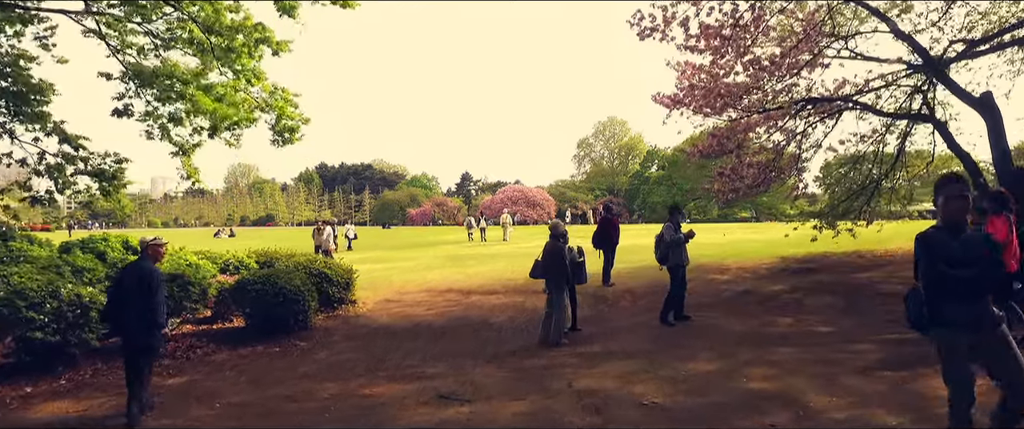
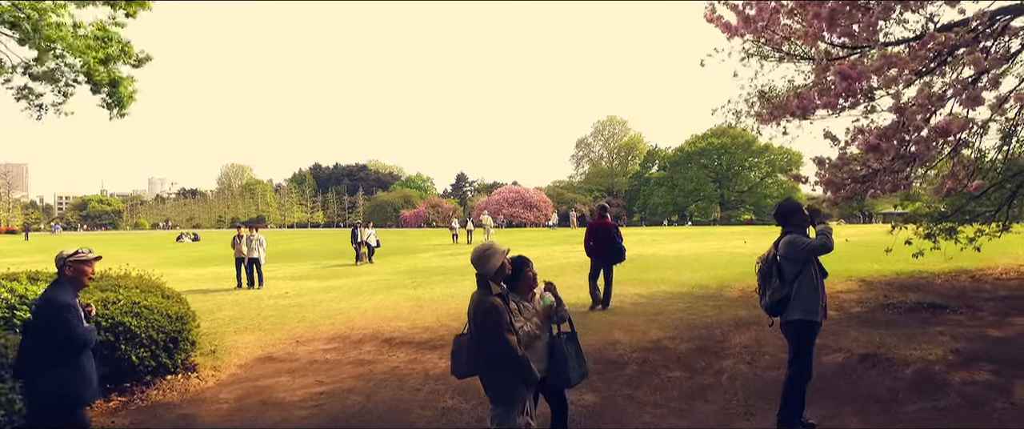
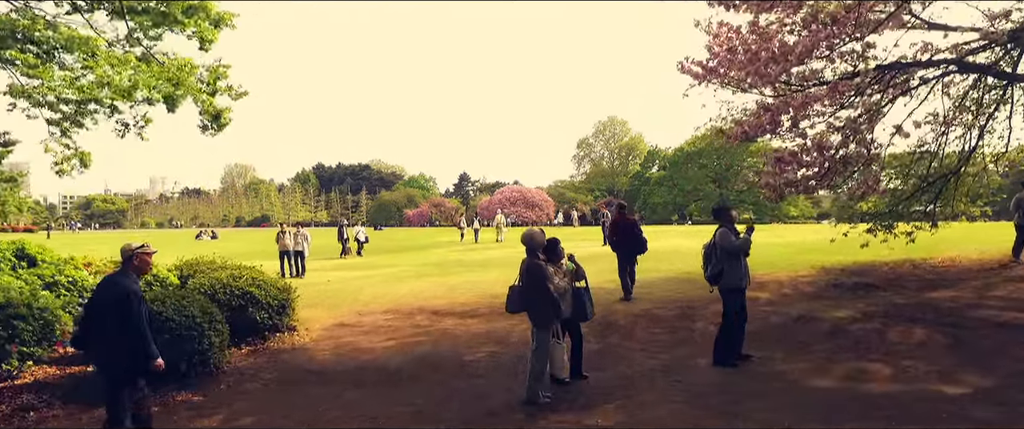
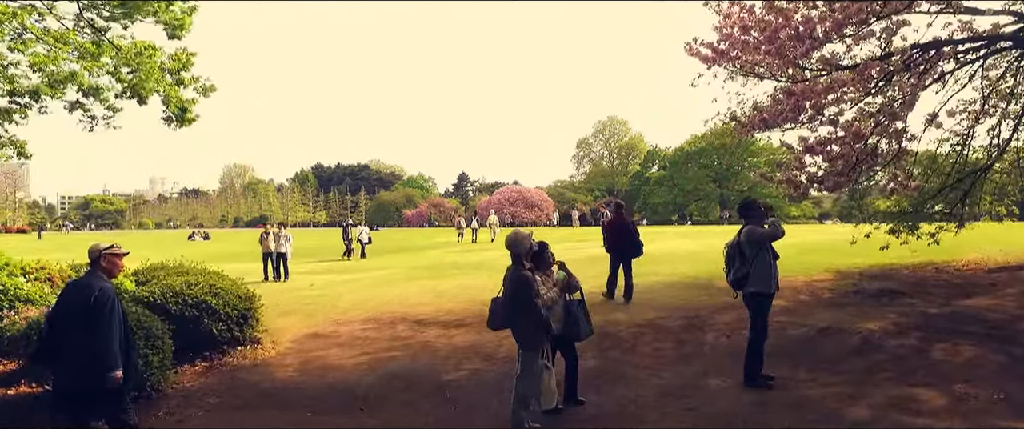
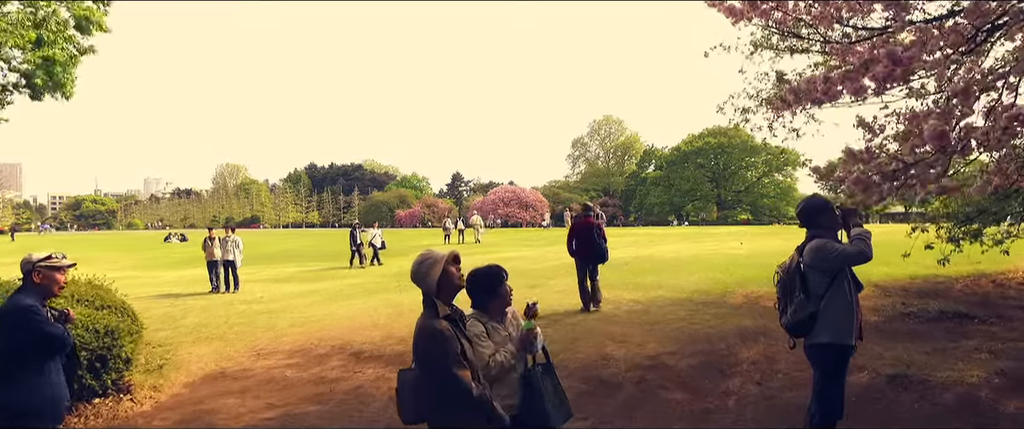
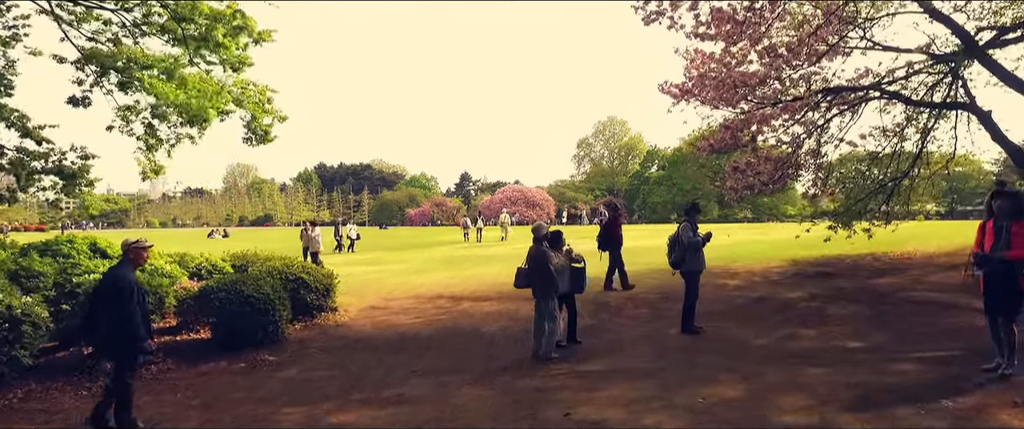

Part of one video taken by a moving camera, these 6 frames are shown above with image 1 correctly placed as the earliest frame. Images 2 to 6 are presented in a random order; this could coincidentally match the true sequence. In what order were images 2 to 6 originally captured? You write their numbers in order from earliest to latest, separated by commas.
6, 3, 4, 2, 5
